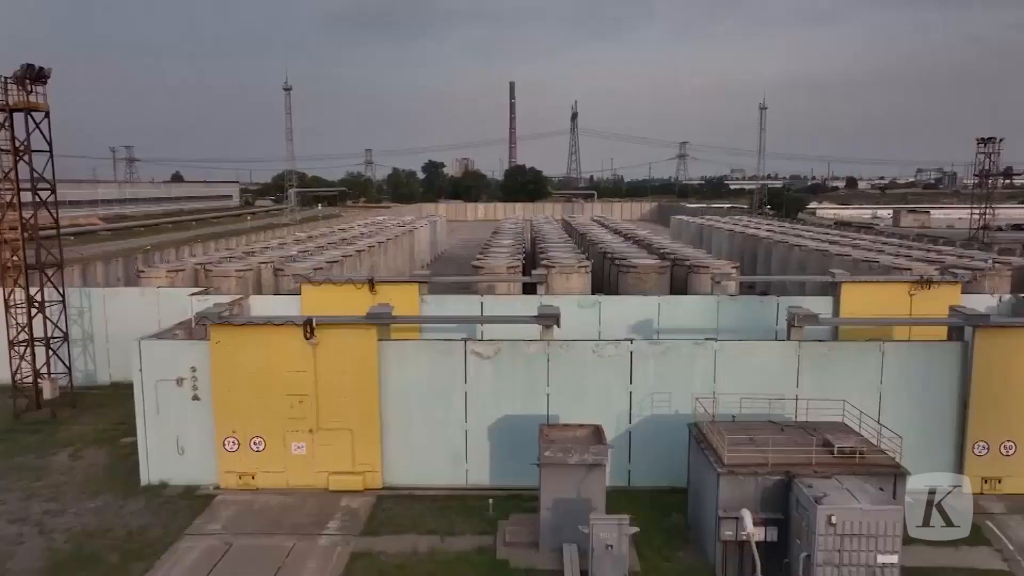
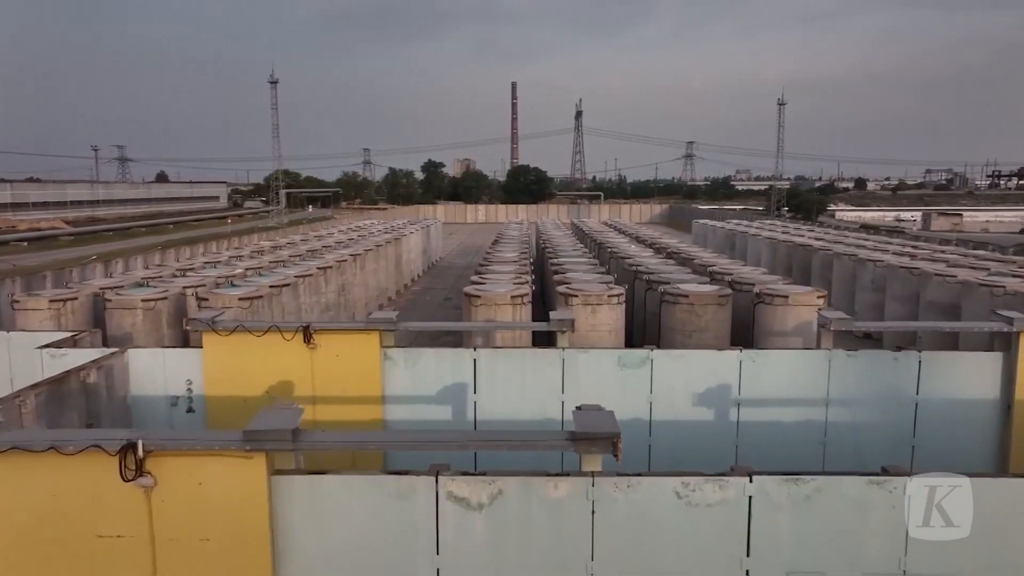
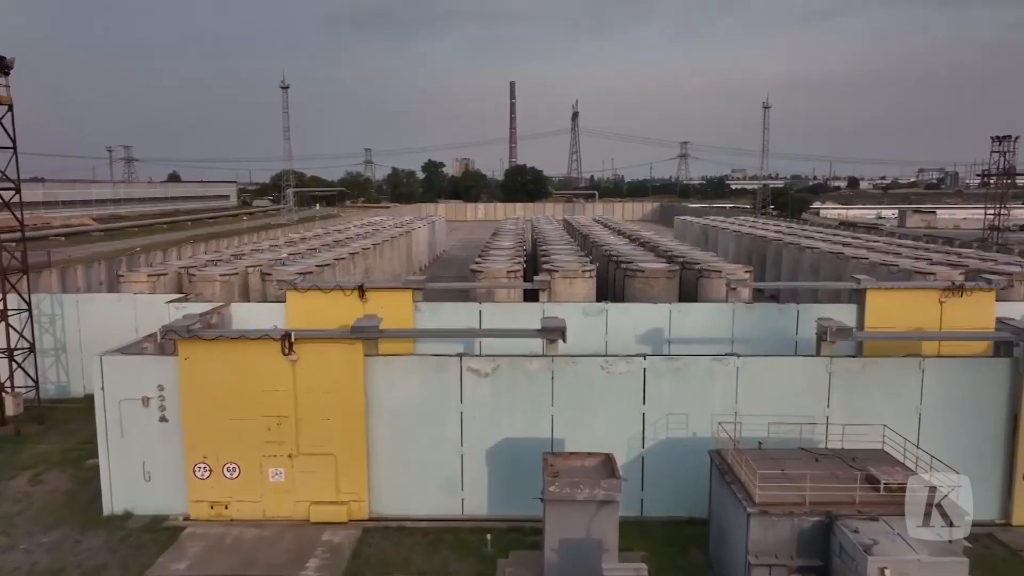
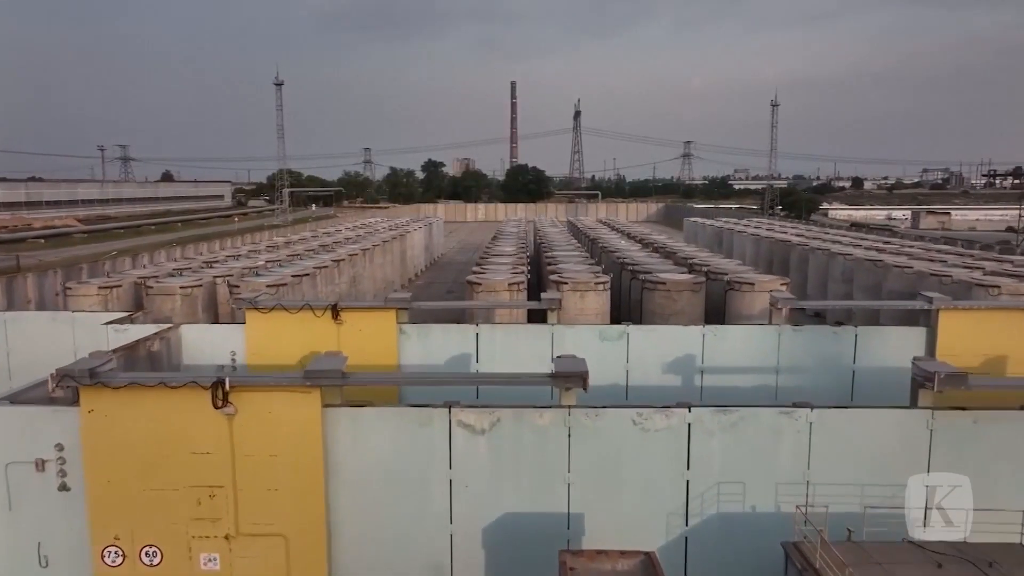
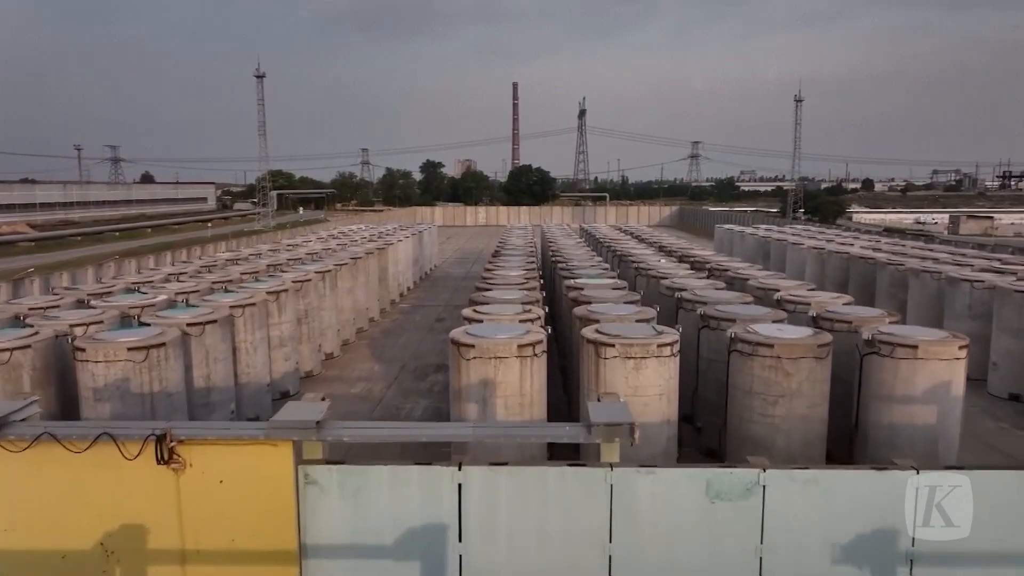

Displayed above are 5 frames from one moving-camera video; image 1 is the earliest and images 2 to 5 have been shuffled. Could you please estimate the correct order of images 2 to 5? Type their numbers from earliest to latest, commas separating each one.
3, 4, 2, 5
